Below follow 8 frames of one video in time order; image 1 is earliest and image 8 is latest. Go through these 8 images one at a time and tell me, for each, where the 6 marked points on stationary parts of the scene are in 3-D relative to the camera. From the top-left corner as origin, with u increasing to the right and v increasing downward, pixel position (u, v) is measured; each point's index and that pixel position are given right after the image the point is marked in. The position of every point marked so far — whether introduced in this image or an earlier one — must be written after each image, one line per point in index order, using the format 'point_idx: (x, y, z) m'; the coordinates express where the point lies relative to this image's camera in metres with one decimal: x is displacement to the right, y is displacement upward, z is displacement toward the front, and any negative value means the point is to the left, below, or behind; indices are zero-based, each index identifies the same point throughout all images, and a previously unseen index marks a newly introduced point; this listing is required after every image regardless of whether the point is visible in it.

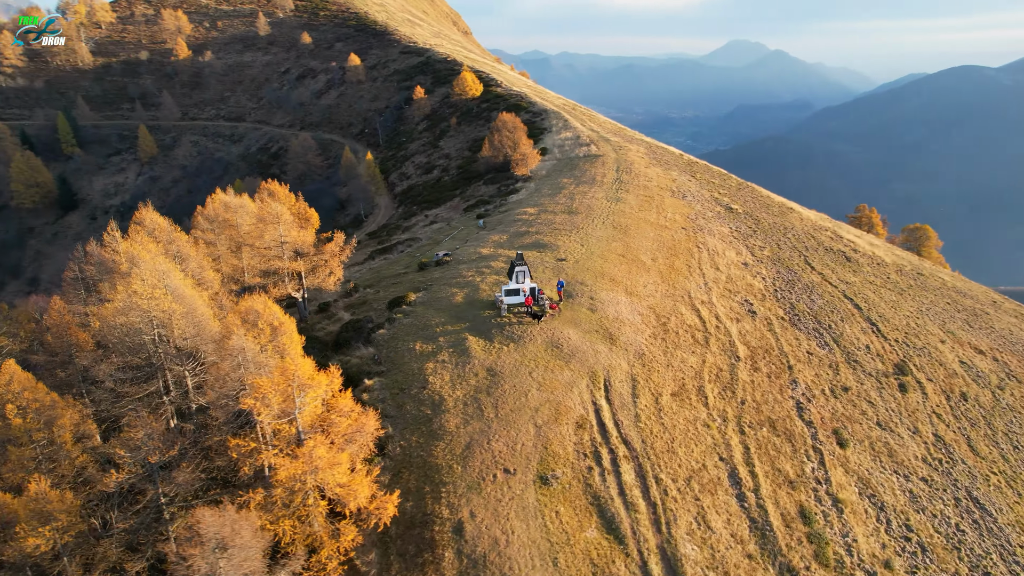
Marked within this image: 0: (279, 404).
0: (-10.3, -5.0, +19.0) m
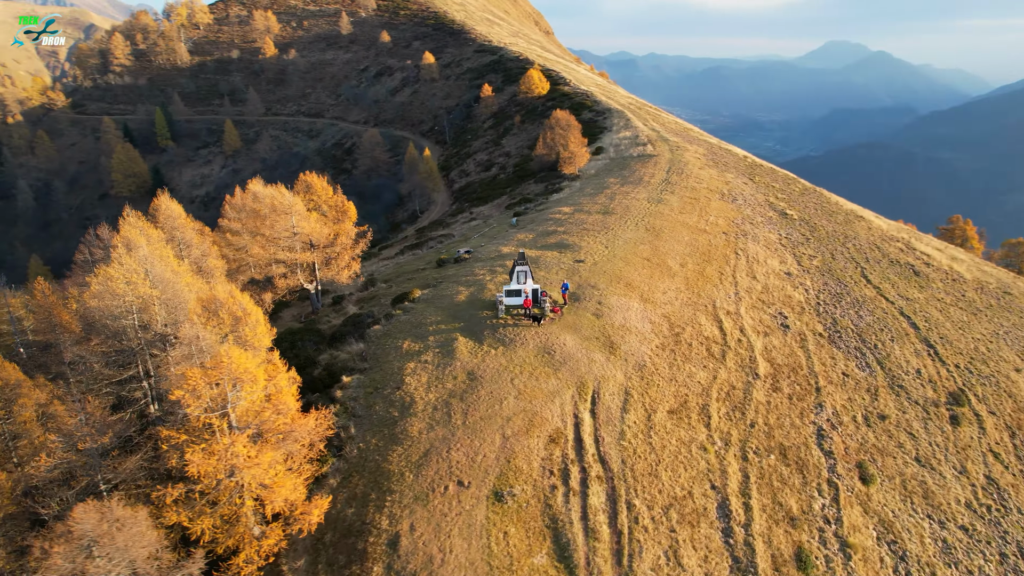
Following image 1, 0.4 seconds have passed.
0: (-13.0, -4.7, +18.6) m
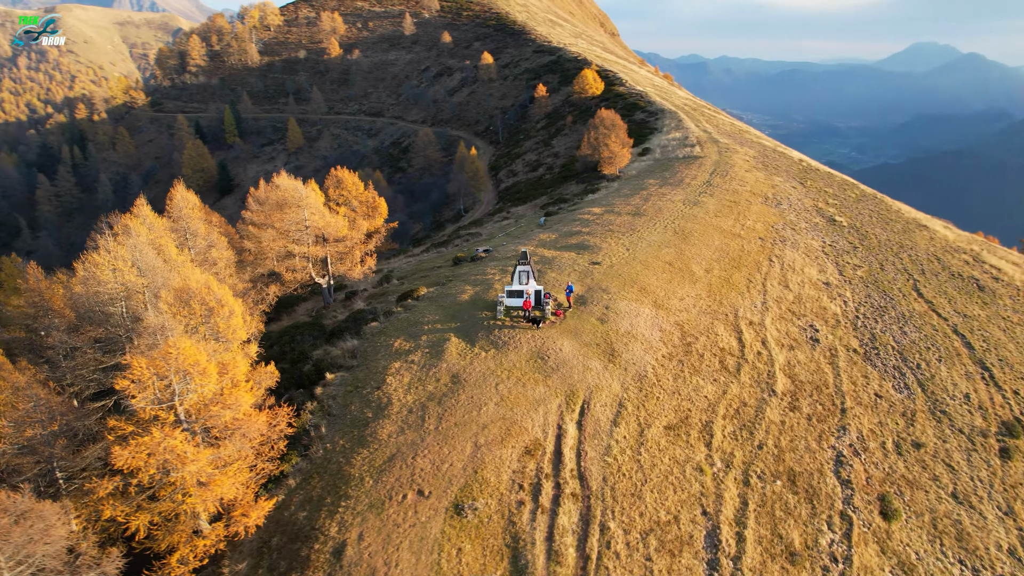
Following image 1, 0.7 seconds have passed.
0: (-15.1, -4.3, +18.2) m
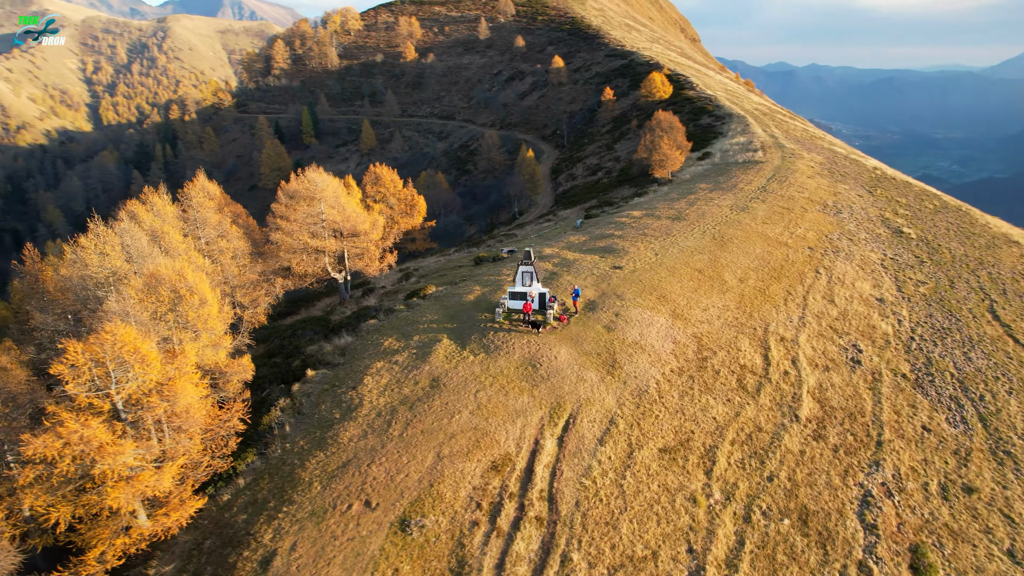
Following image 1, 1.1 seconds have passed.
0: (-17.4, -3.8, +17.9) m
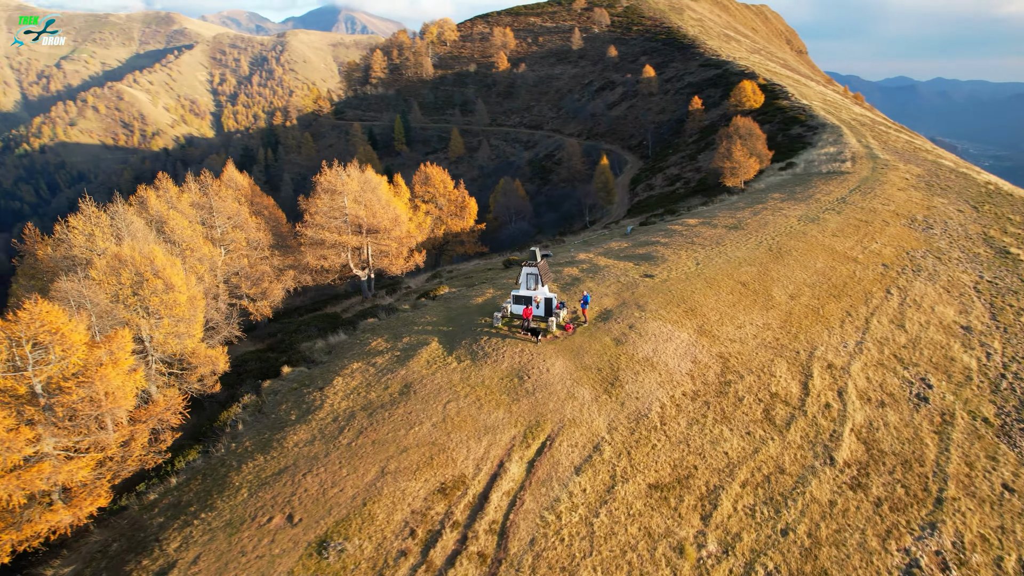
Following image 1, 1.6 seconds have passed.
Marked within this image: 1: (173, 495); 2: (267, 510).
0: (-20.2, -3.0, +17.5) m
1: (-15.8, -9.6, +20.1) m
2: (-10.9, -9.9, +19.2) m
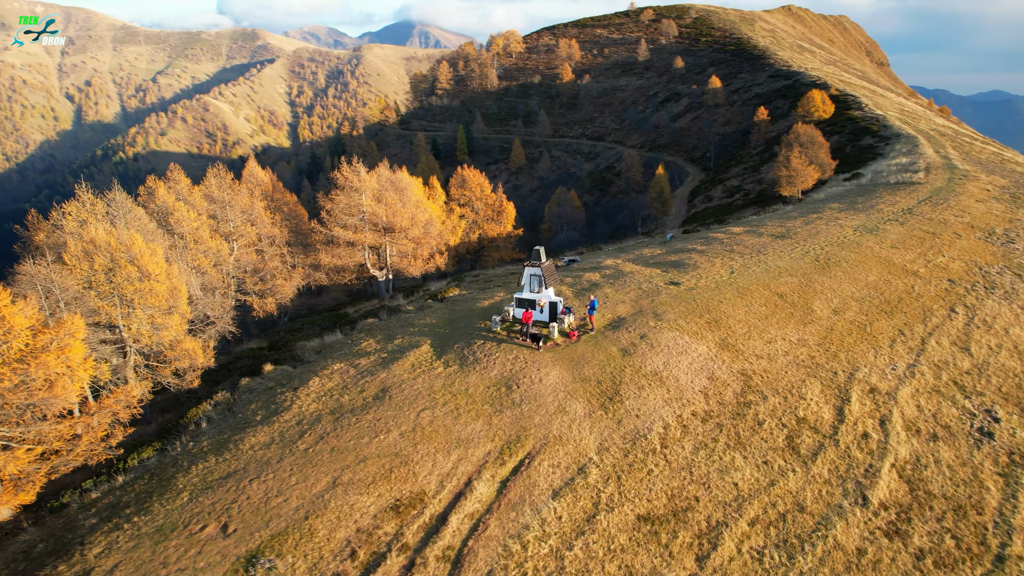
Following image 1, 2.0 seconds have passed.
0: (-22.0, -2.4, +17.1) m
1: (-17.7, -9.1, +19.3) m
2: (-12.9, -9.6, +18.0) m
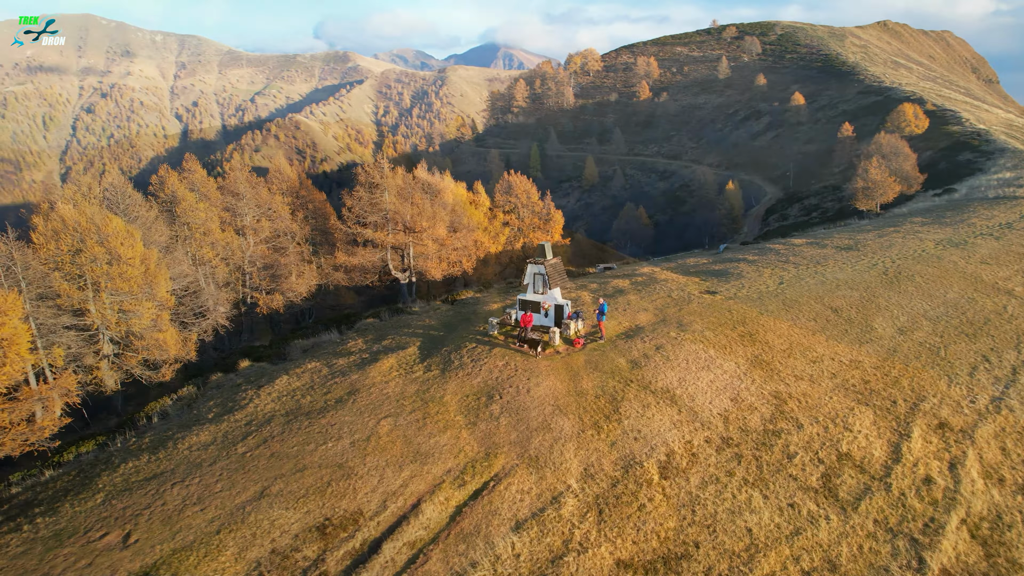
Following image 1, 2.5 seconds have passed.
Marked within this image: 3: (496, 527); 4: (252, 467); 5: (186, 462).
0: (-24.2, -1.4, +16.6) m
1: (-19.9, -8.3, +18.2) m
2: (-15.3, -8.9, +16.4) m
3: (-0.8, -10.6, +19.2) m
4: (-11.5, -7.9, +19.2) m
5: (-14.4, -7.7, +19.2) m
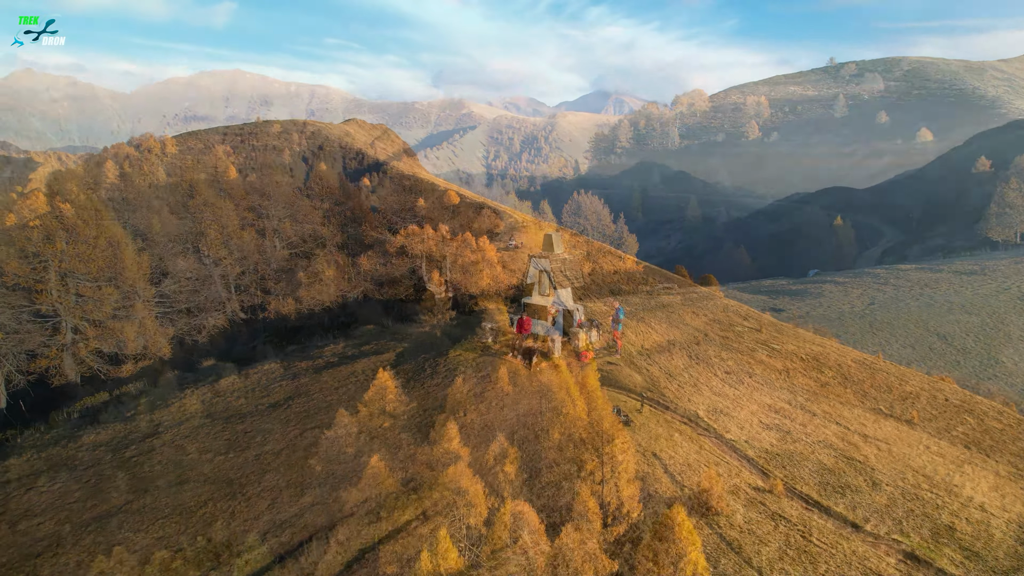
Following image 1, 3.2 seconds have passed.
0: (-27.1, -0.2, +16.2) m
1: (-22.7, -7.2, +16.7) m
2: (-18.5, -7.8, +14.1) m
3: (-3.8, -9.9, +14.5) m
4: (-14.3, -7.0, +16.3) m
5: (-17.2, -6.8, +16.8) m
